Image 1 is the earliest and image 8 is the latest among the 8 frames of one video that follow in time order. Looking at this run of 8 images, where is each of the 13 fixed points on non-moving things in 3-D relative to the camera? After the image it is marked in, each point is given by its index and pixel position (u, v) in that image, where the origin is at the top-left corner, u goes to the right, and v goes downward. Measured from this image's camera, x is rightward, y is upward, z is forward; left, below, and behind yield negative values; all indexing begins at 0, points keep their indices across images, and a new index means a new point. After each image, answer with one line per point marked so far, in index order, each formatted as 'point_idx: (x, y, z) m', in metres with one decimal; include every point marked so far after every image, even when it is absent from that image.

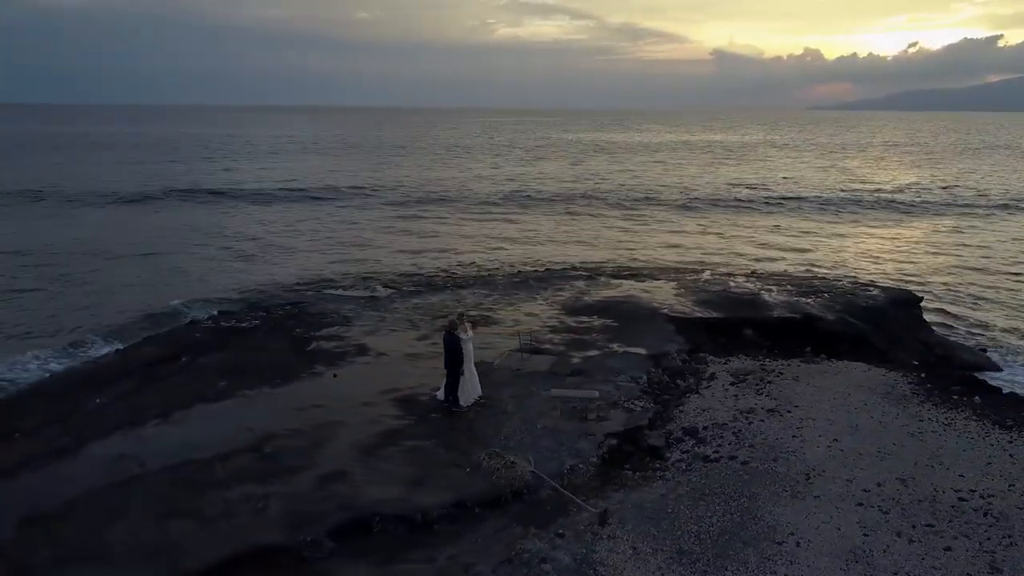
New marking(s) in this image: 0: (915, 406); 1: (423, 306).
0: (+6.4, -1.9, +13.1) m
1: (-2.1, -0.4, +18.7) m
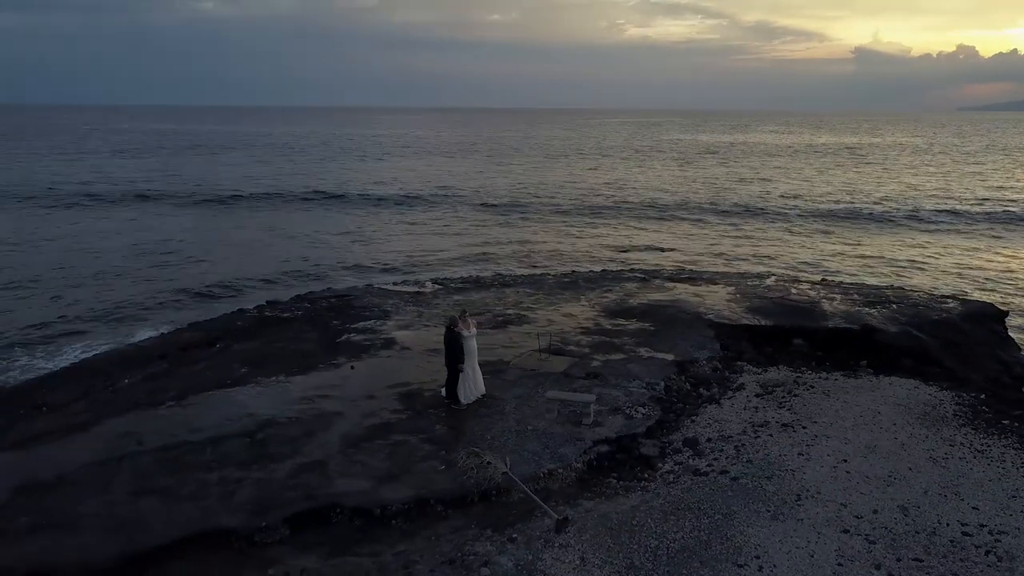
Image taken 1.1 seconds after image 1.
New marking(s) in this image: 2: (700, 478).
0: (+6.4, -2.1, +12.0) m
1: (-1.1, -0.3, +18.8) m
2: (+2.4, -2.5, +10.6) m
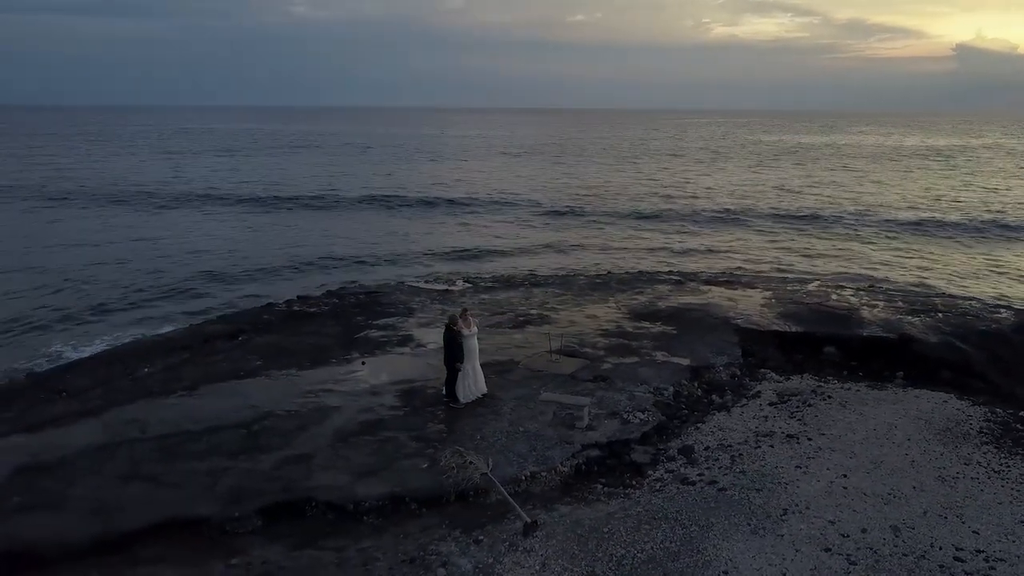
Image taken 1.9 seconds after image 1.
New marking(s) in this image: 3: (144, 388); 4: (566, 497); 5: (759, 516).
0: (+6.3, -2.2, +11.2) m
1: (-0.5, -0.3, +18.7) m
2: (+2.2, -2.5, +10.2) m
3: (-6.0, -1.6, +13.5) m
4: (+0.7, -2.6, +10.2) m
5: (+2.8, -2.6, +9.5) m
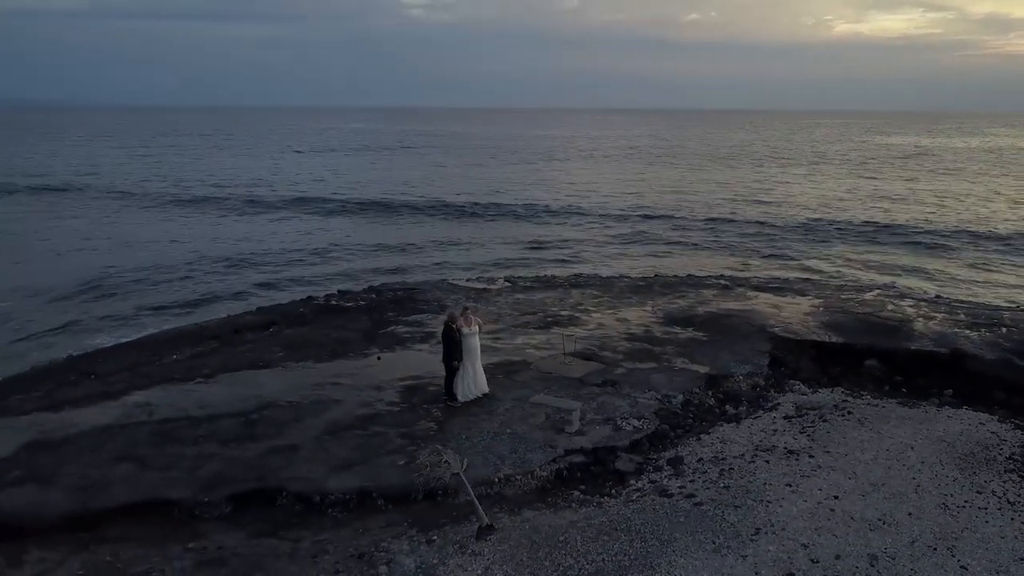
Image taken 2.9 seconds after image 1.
0: (+6.0, -2.3, +10.3) m
1: (+0.2, -0.3, +18.6) m
2: (+1.8, -2.5, +9.8) m
3: (-5.9, -1.5, +14.1) m
4: (+0.3, -2.6, +10.0) m
5: (+2.3, -2.7, +9.0) m
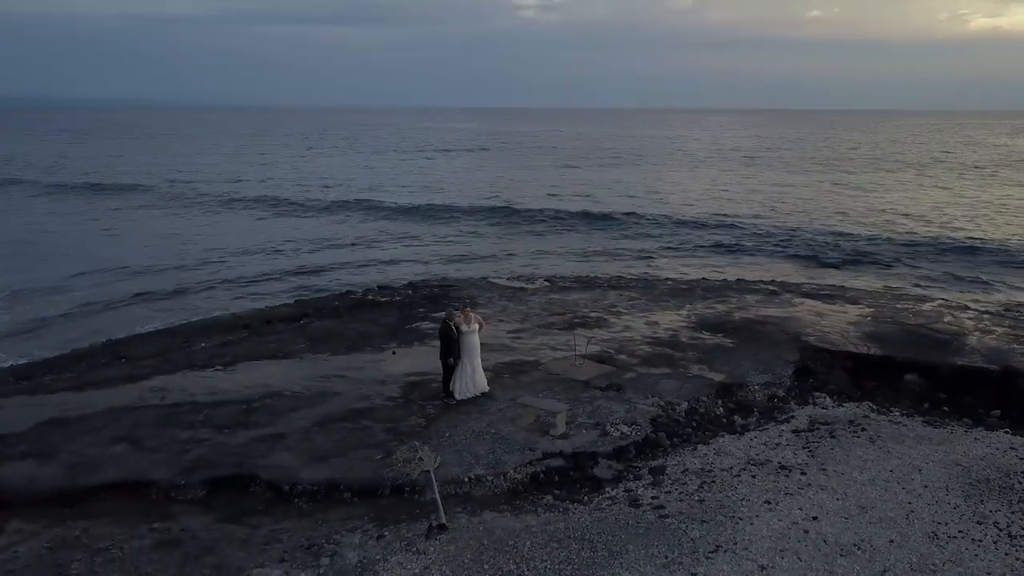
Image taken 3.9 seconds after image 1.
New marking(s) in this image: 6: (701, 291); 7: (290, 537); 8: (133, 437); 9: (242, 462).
0: (+5.6, -2.5, +9.4) m
1: (+1.0, -0.3, +18.3) m
2: (+1.3, -2.6, +9.5) m
3: (-5.7, -1.3, +14.7) m
4: (-0.1, -2.6, +9.8) m
5: (+1.8, -2.7, +8.5) m
6: (+4.4, -0.1, +19.2) m
7: (-2.4, -2.7, +9.1) m
8: (-5.2, -2.1, +11.3) m
9: (-3.5, -2.2, +10.5) m
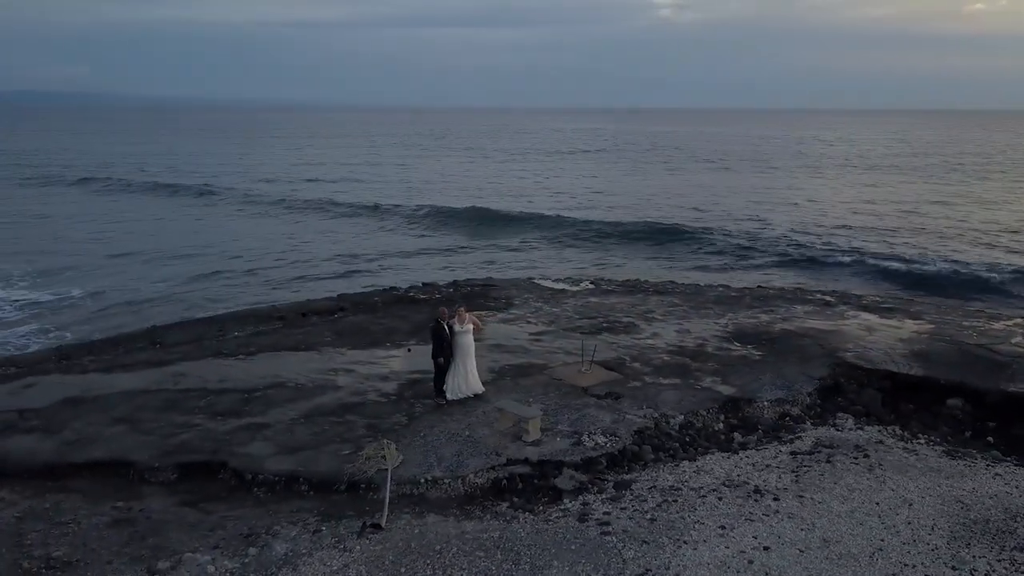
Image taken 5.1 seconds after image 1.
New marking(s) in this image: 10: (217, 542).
0: (+4.8, -2.6, +8.4) m
1: (+1.7, -0.4, +17.9) m
2: (+0.7, -2.6, +9.1) m
3: (-5.5, -1.1, +15.3) m
4: (-0.7, -2.6, +9.7) m
5: (+1.0, -2.8, +8.1) m
6: (+5.3, -0.2, +18.2) m
7: (-3.1, -2.7, +9.3) m
8: (-5.5, -1.9, +11.9) m
9: (-3.9, -2.1, +10.9) m
10: (-3.2, -2.7, +8.8) m
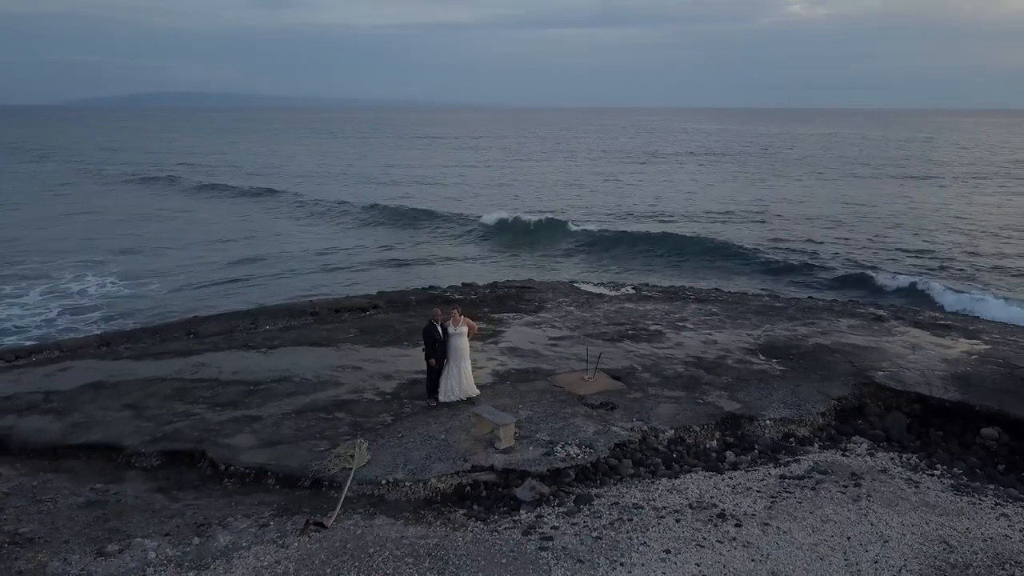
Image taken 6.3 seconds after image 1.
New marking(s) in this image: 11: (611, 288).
0: (+4.1, -2.8, +7.5) m
1: (+2.4, -0.5, +17.4) m
2: (+0.1, -2.7, +8.8) m
3: (-5.1, -1.0, +15.8) m
4: (-1.2, -2.6, +9.6) m
5: (+0.2, -2.8, +7.8) m
6: (+6.0, -0.5, +17.2) m
7: (-3.7, -2.6, +9.5) m
8: (-5.6, -1.8, +12.5) m
9: (-4.2, -2.1, +11.2) m
10: (-3.8, -2.7, +9.1) m
11: (+2.4, 0.0, +19.5) m
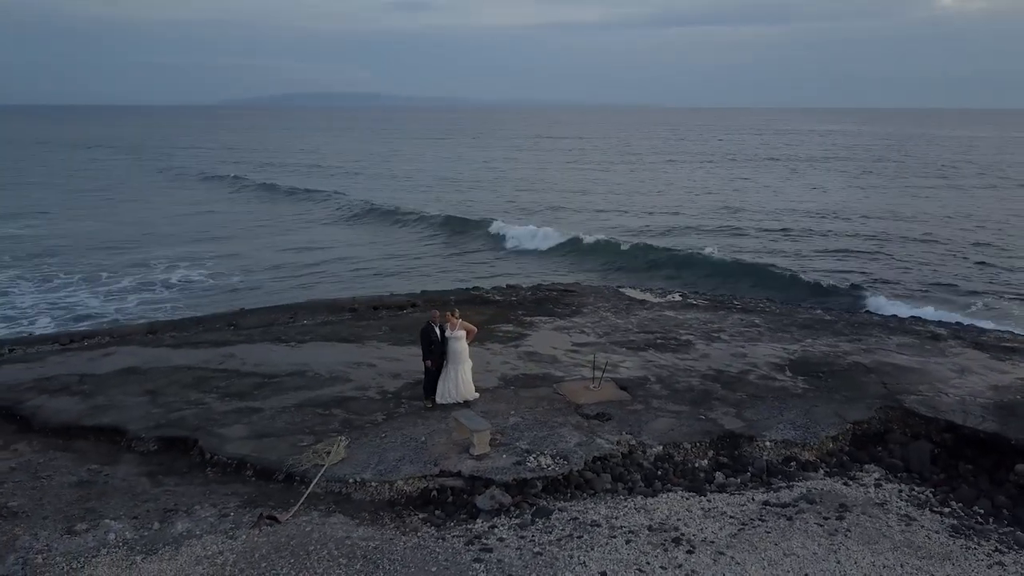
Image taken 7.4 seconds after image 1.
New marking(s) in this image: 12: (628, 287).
0: (+3.2, -3.0, +6.8) m
1: (+3.1, -0.6, +16.8) m
2: (-0.5, -2.7, +8.7) m
3: (-4.6, -0.9, +16.4) m
4: (-1.7, -2.6, +9.6) m
5: (-0.6, -2.9, +7.7) m
6: (+6.6, -0.7, +16.1) m
7: (-4.1, -2.5, +9.9) m
8: (-5.6, -1.7, +13.1) m
9: (-4.4, -2.0, +11.7) m
10: (-4.3, -2.6, +9.5) m
11: (+3.4, -0.1, +18.9) m
12: (+2.9, +0.1, +19.9) m
